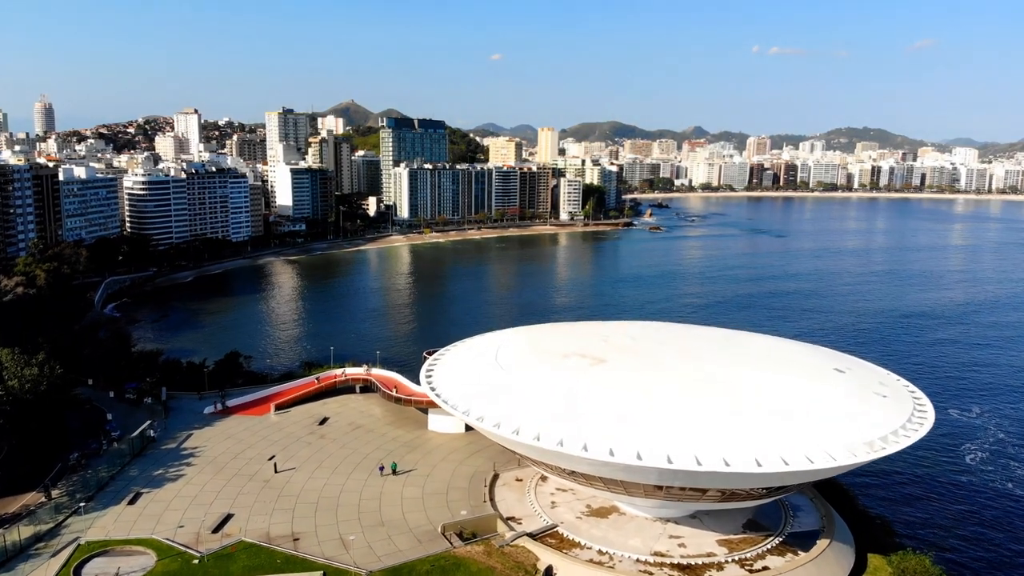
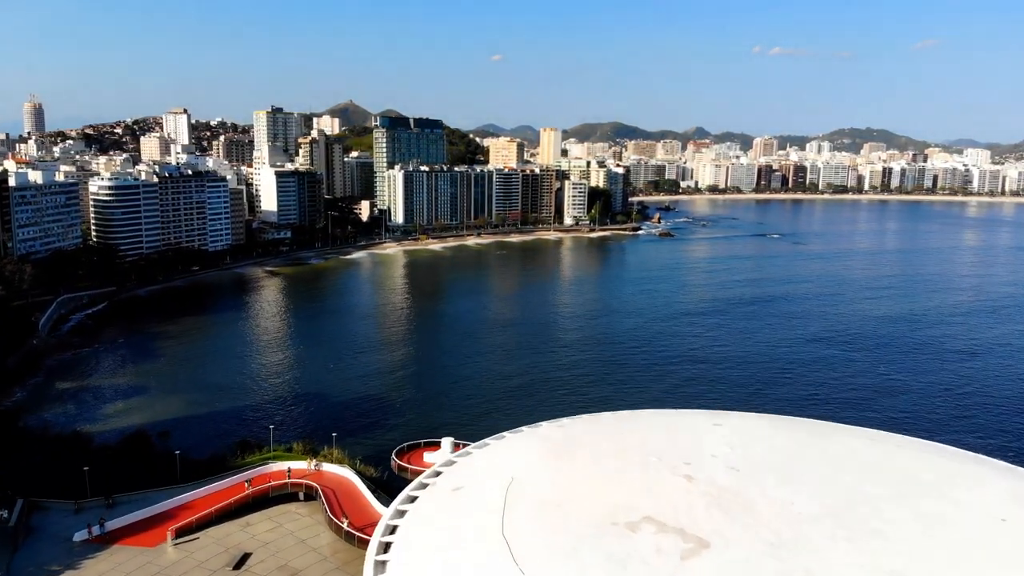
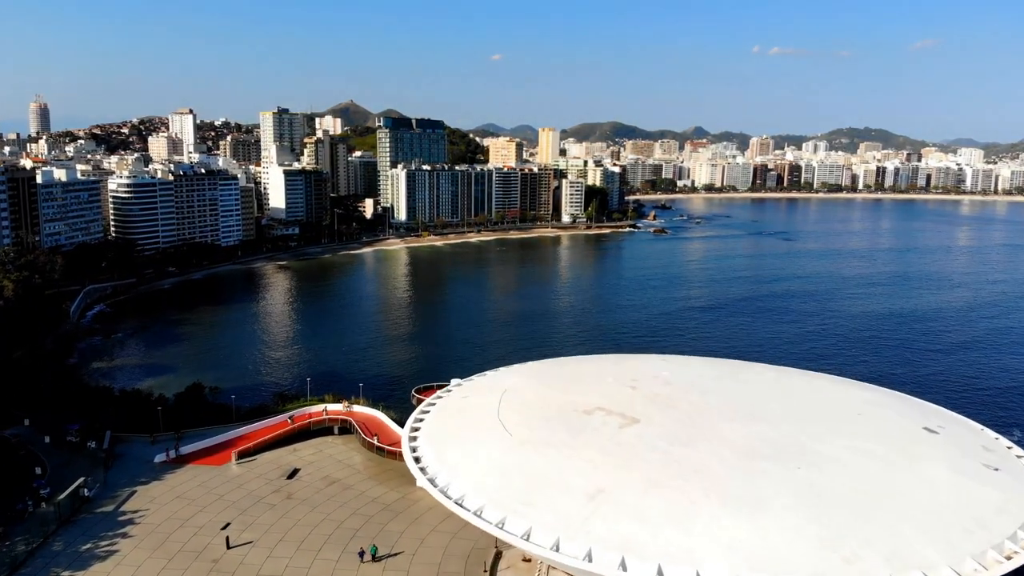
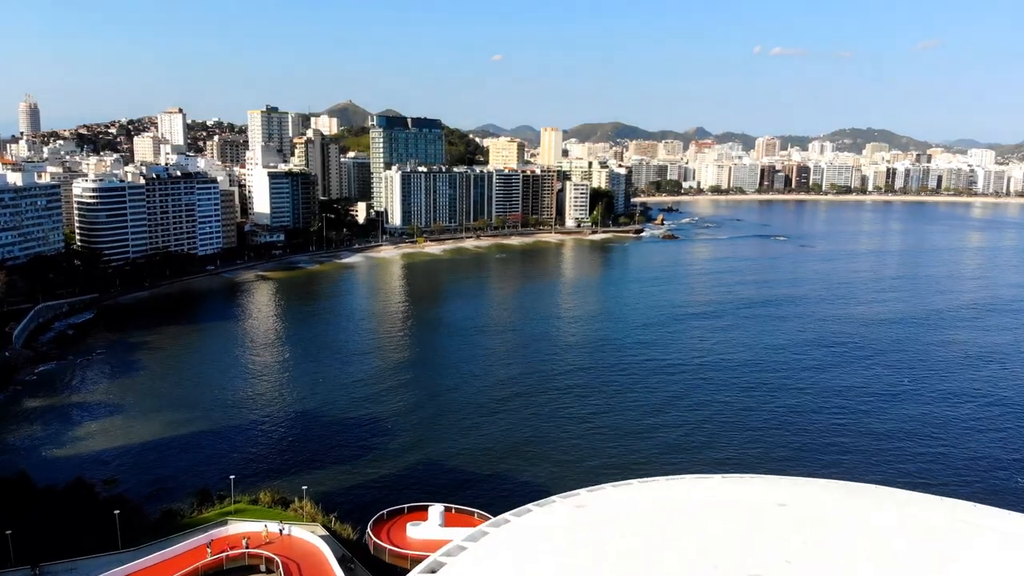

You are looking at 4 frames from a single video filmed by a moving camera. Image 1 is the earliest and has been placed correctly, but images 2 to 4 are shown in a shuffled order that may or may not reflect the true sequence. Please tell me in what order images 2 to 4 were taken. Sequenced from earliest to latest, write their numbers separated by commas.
3, 2, 4
